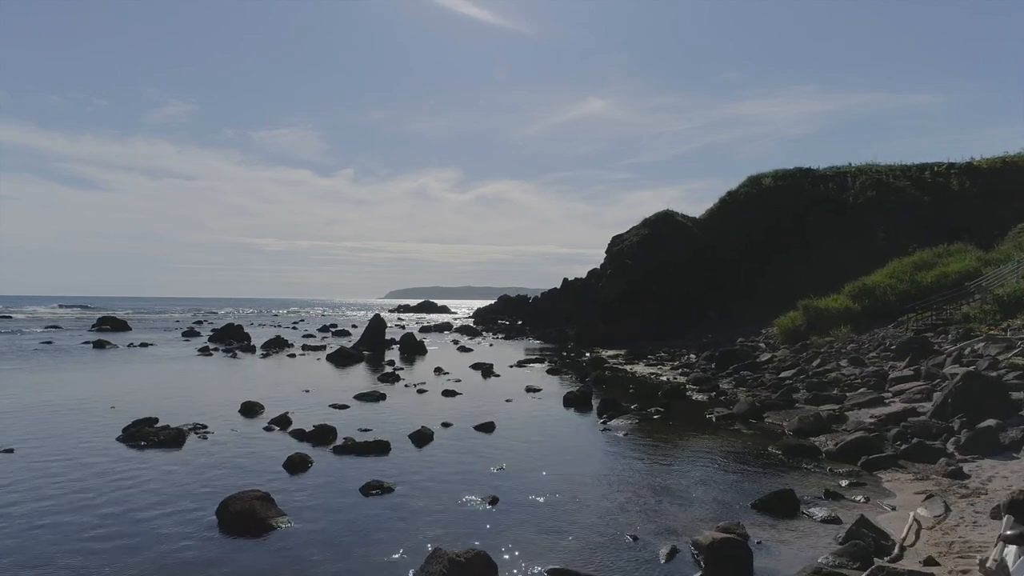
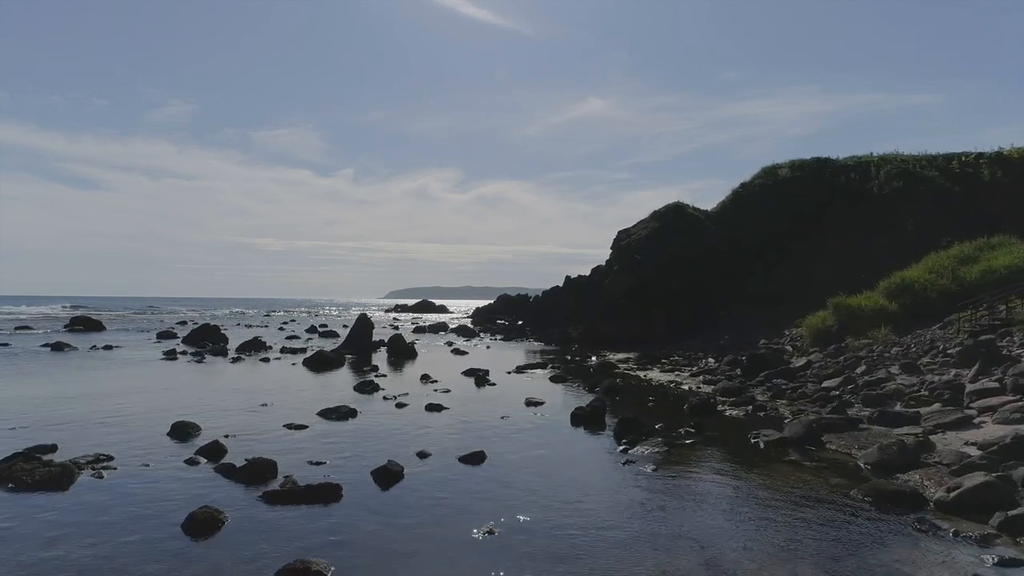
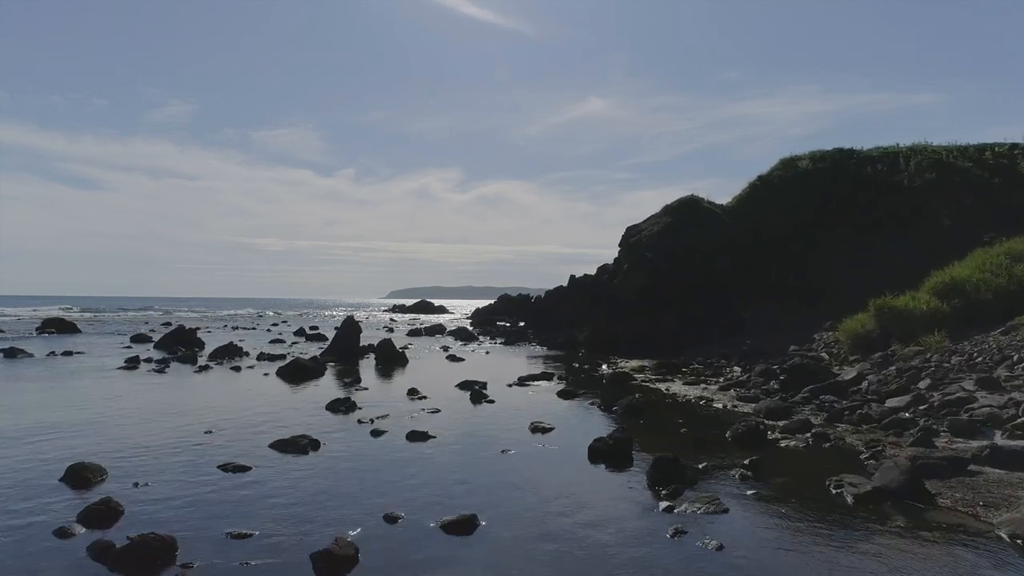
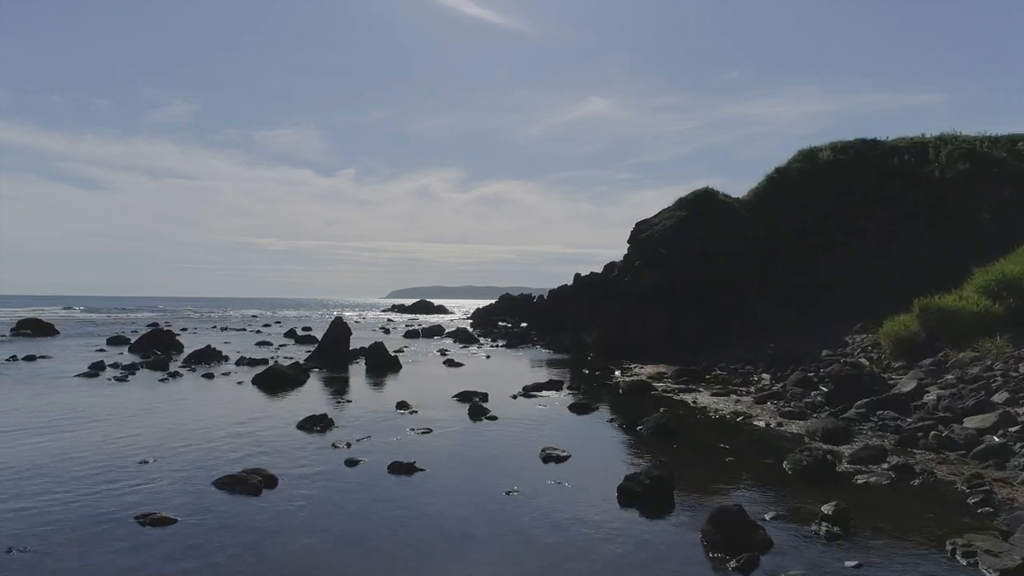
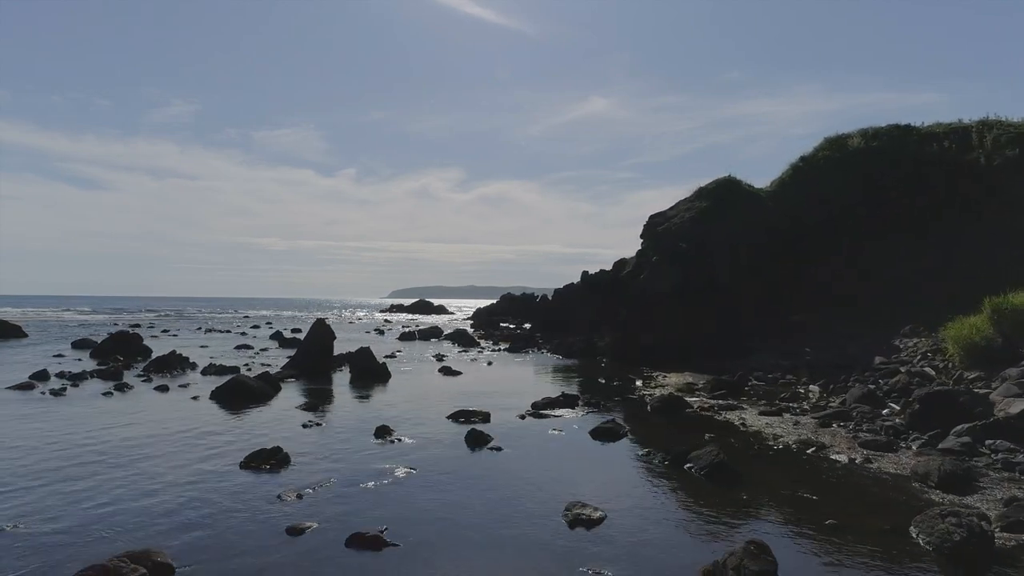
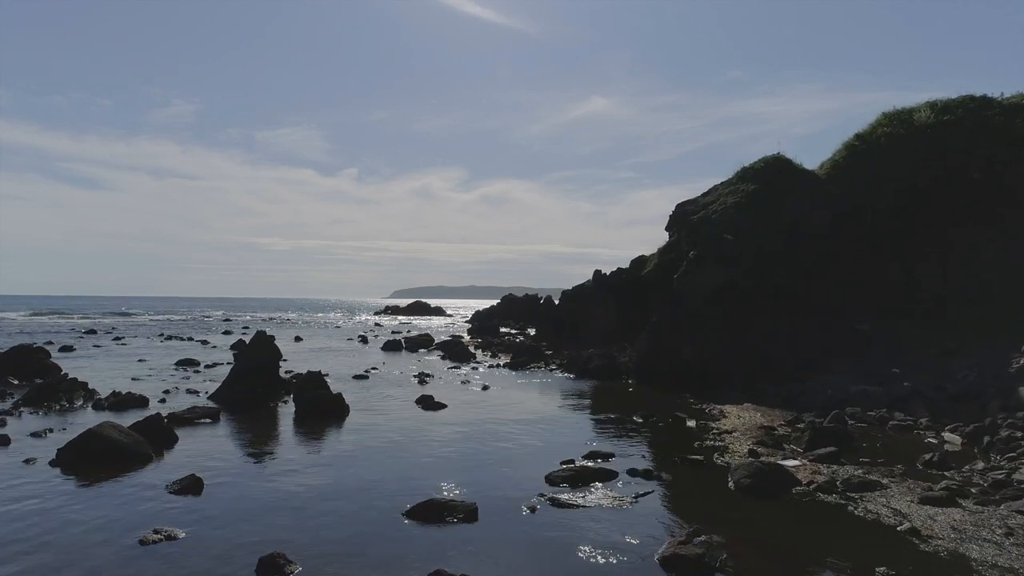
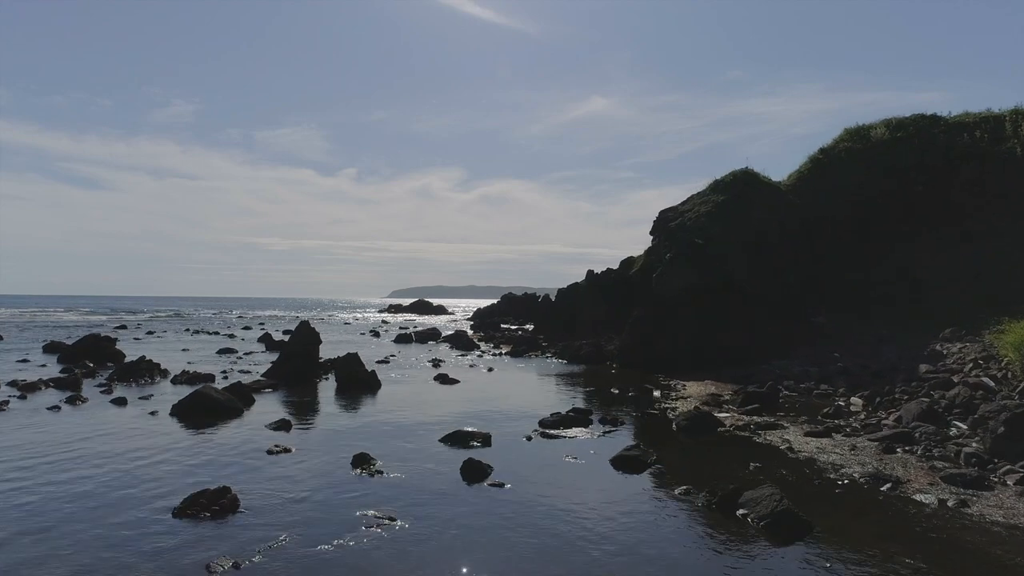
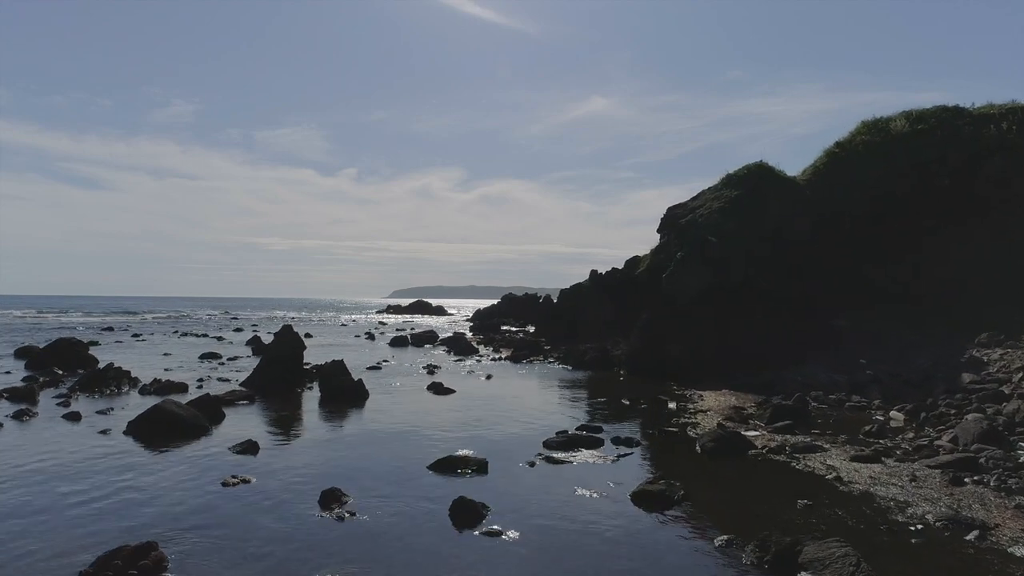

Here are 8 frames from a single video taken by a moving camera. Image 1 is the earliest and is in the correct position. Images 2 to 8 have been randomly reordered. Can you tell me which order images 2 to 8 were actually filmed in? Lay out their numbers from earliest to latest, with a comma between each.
2, 3, 4, 5, 7, 8, 6
